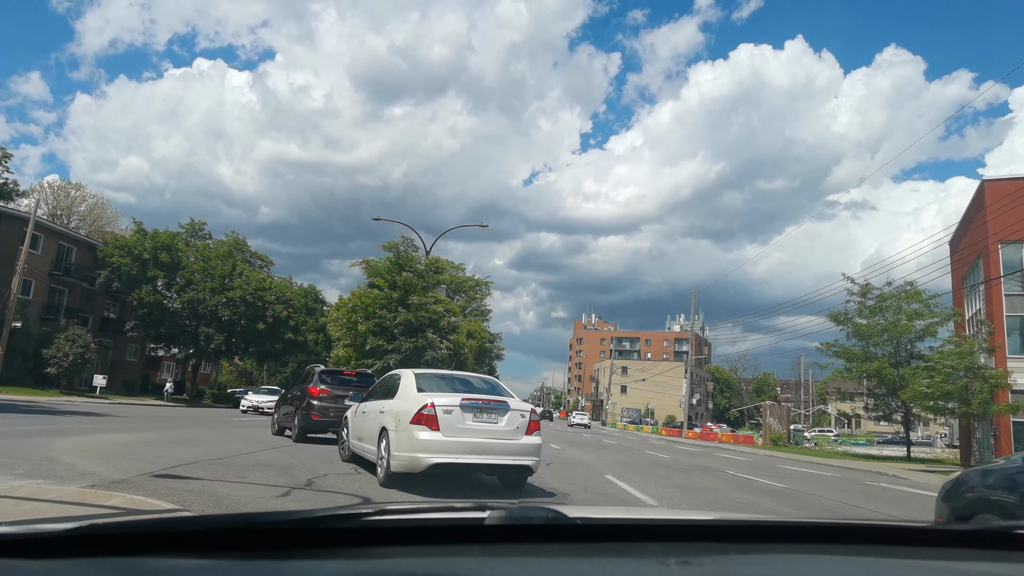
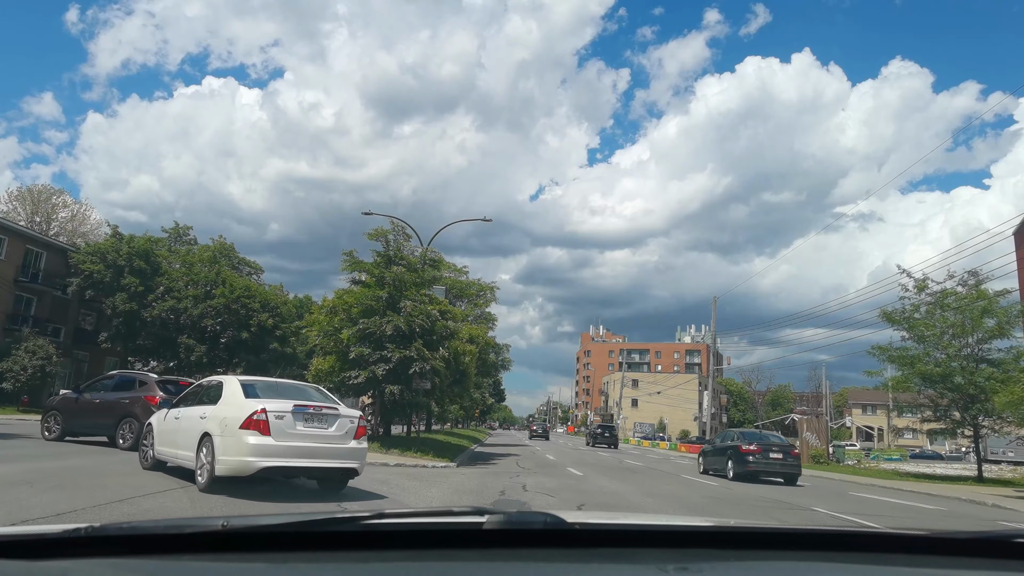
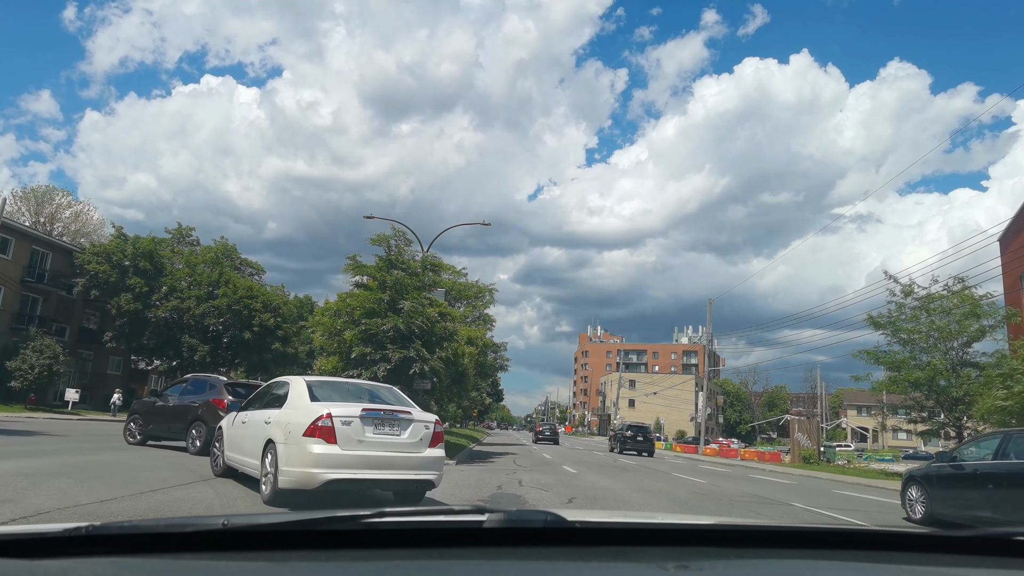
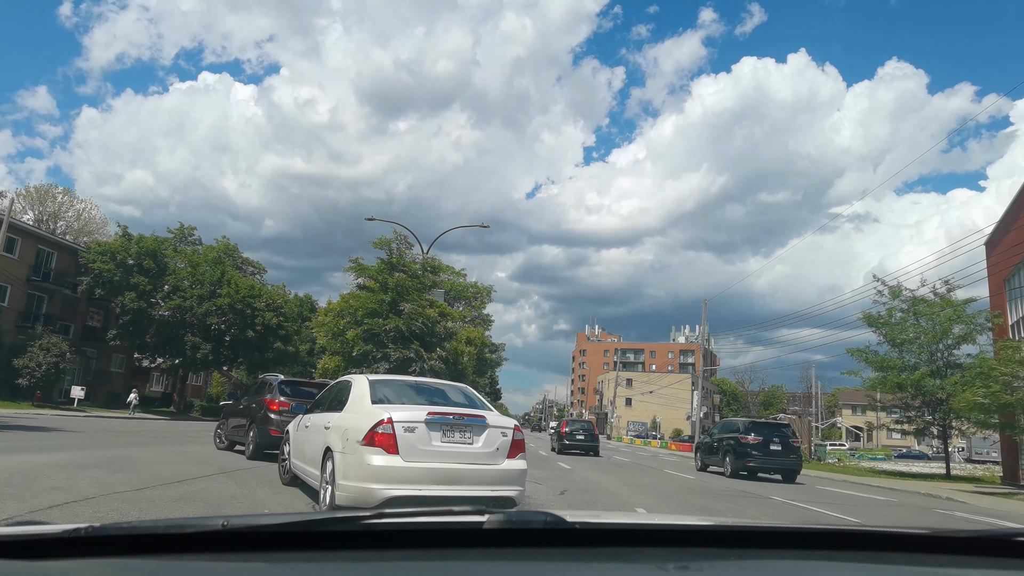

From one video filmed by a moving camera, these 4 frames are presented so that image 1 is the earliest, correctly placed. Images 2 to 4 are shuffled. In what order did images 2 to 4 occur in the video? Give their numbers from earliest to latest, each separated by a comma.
4, 3, 2
